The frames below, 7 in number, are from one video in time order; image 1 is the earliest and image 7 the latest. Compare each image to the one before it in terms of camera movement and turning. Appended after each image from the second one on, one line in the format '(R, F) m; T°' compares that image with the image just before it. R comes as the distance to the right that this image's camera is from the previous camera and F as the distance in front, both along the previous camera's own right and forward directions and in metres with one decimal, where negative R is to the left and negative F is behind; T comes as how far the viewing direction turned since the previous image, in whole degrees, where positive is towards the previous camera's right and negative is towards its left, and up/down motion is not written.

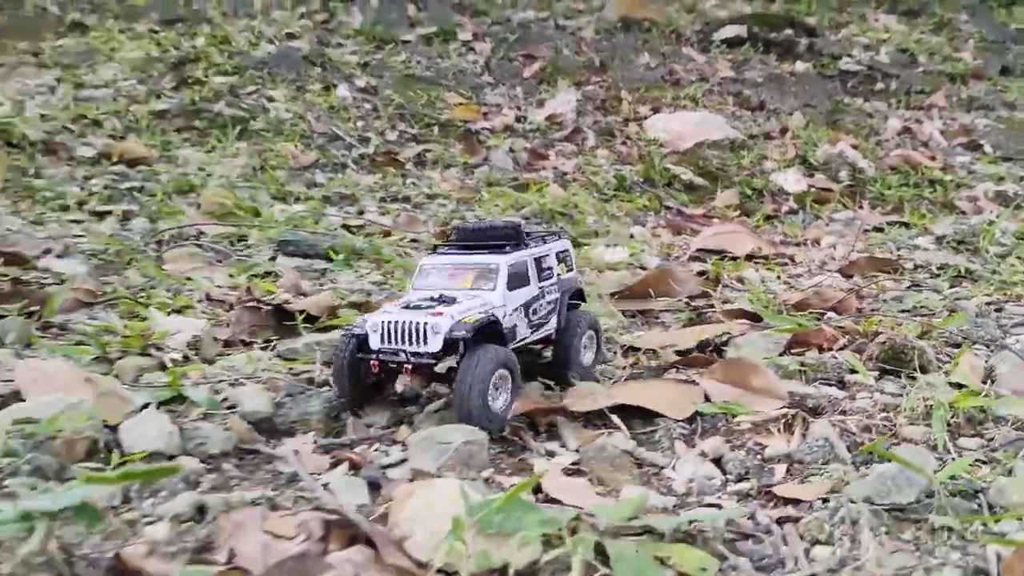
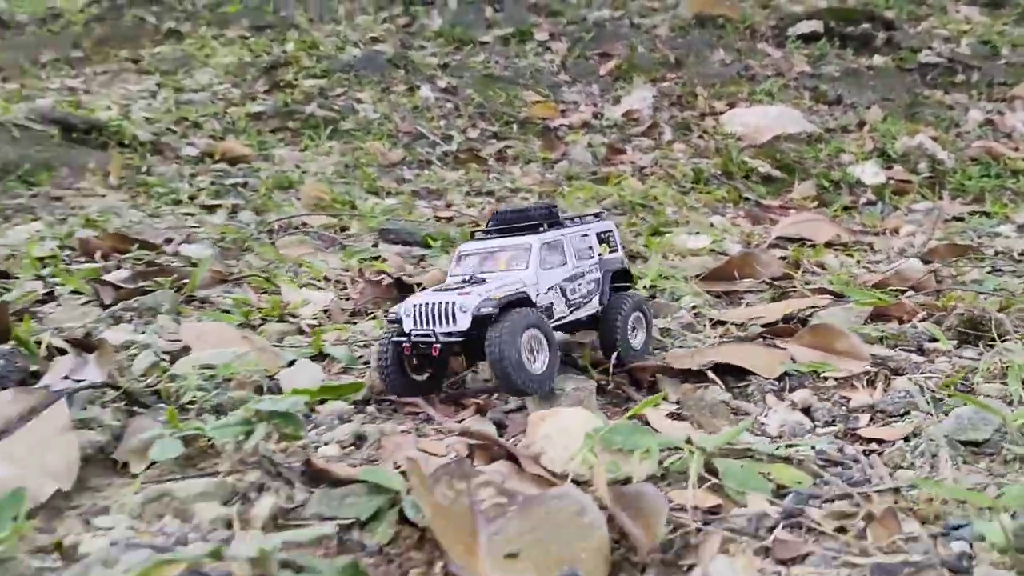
(0.0, -0.1) m; -4°
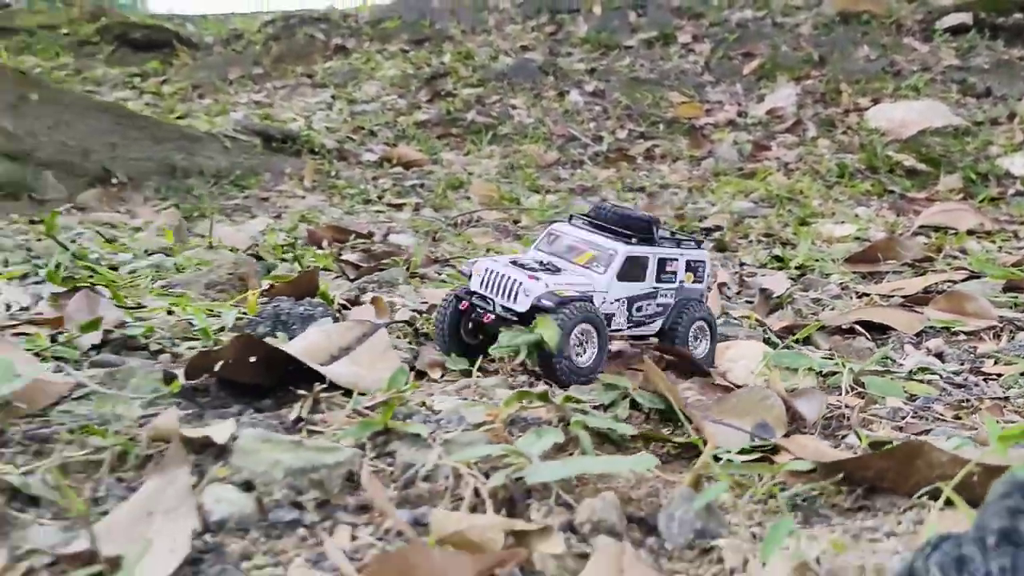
(-0.1, -0.3) m; -8°
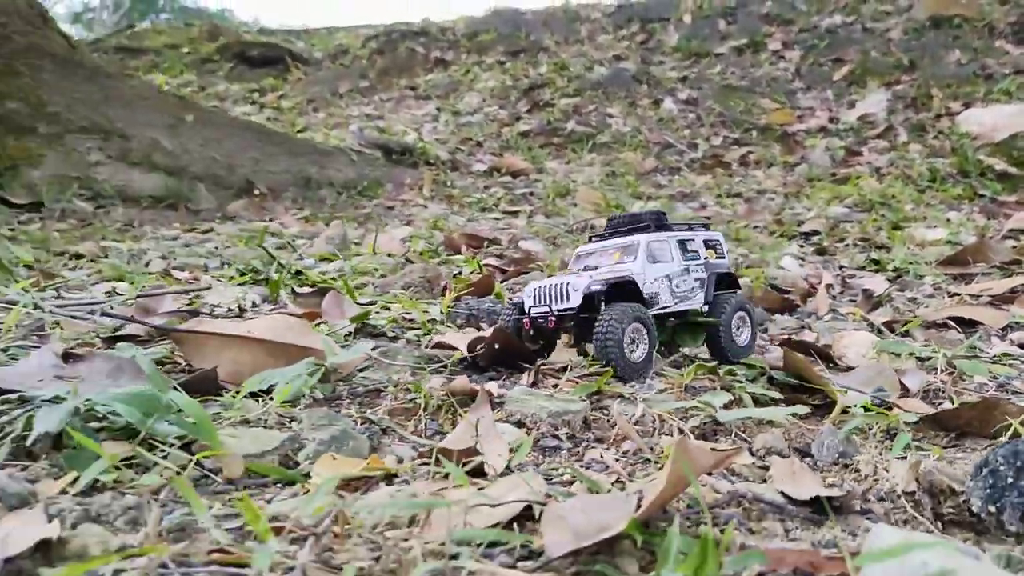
(-0.1, -0.3) m; -5°
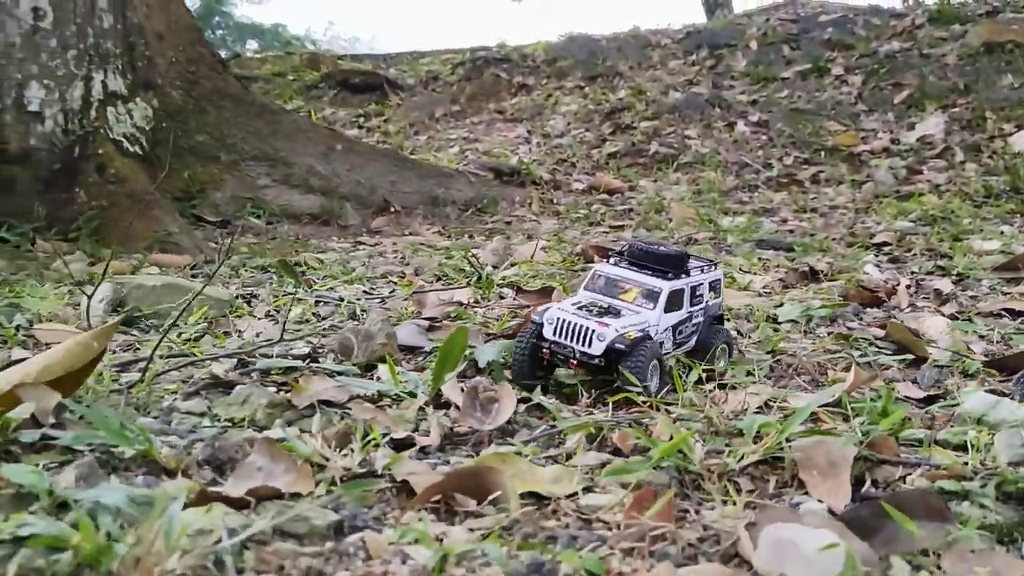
(-0.3, -0.7) m; -3°
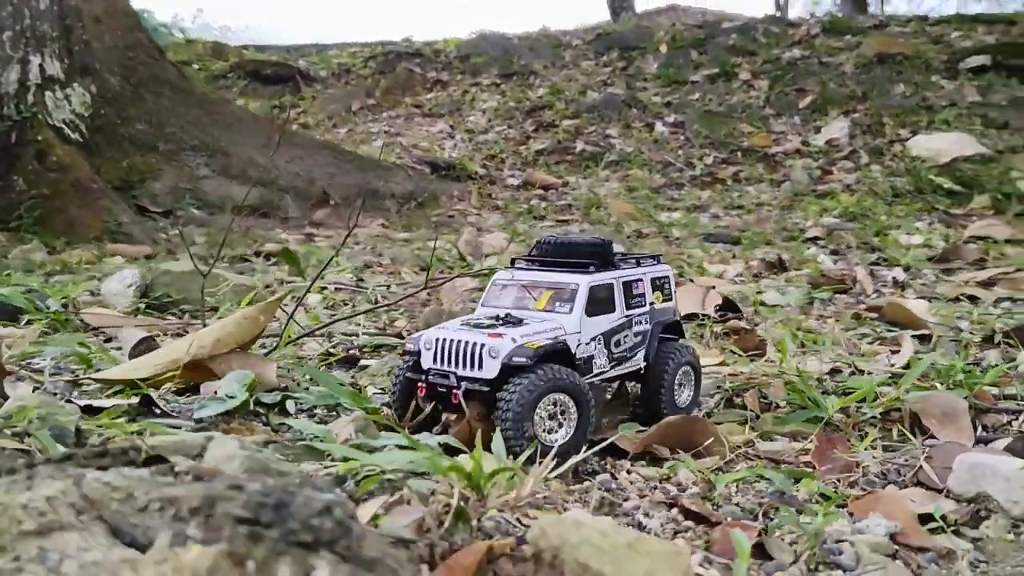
(-0.4, -0.1) m; +8°
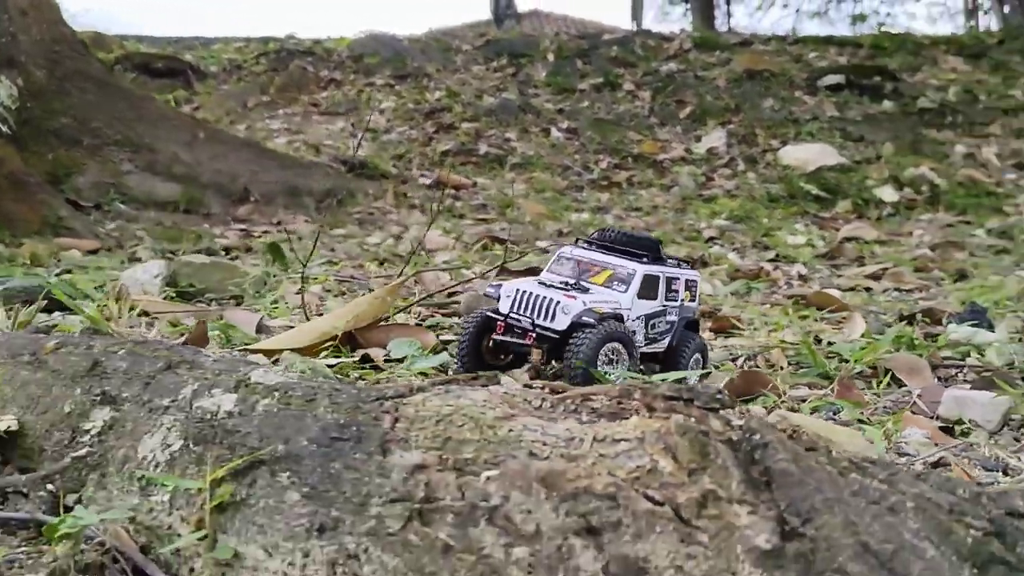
(-0.4, -0.3) m; +9°
